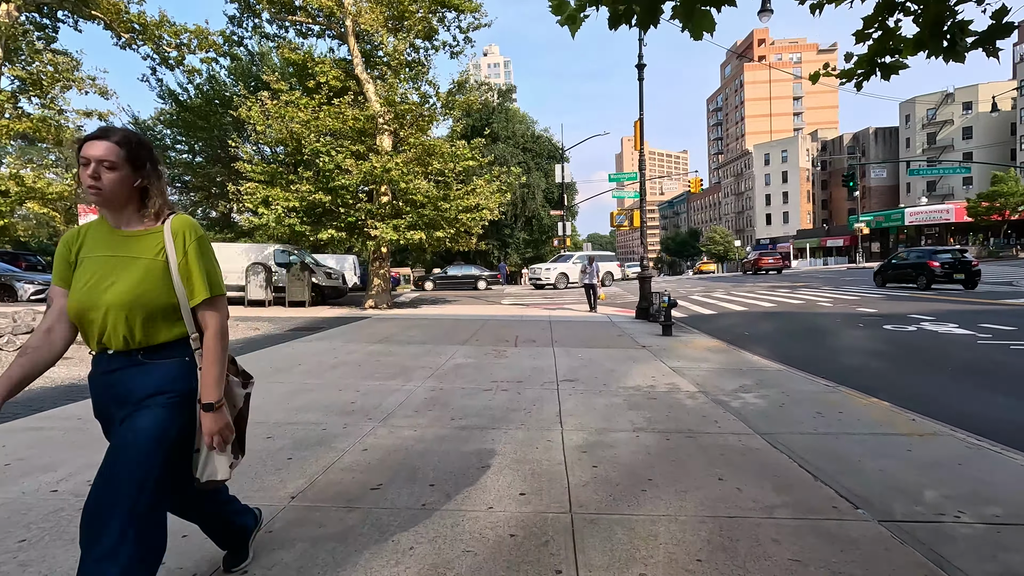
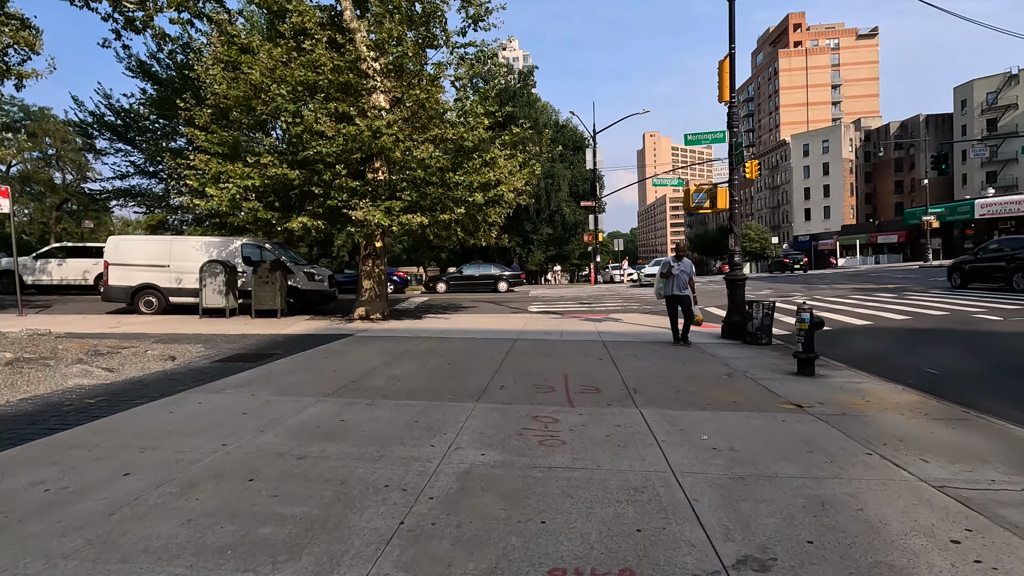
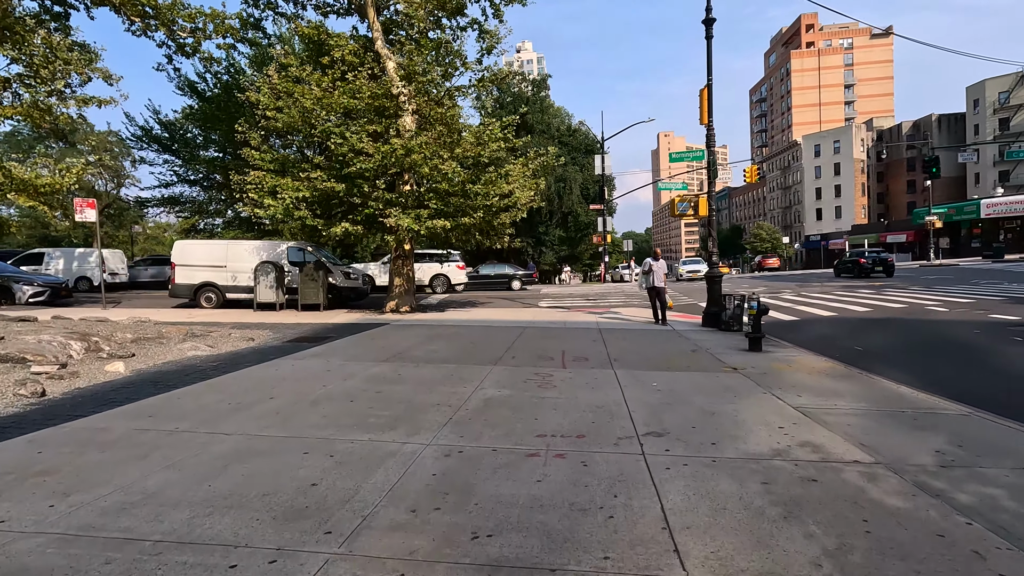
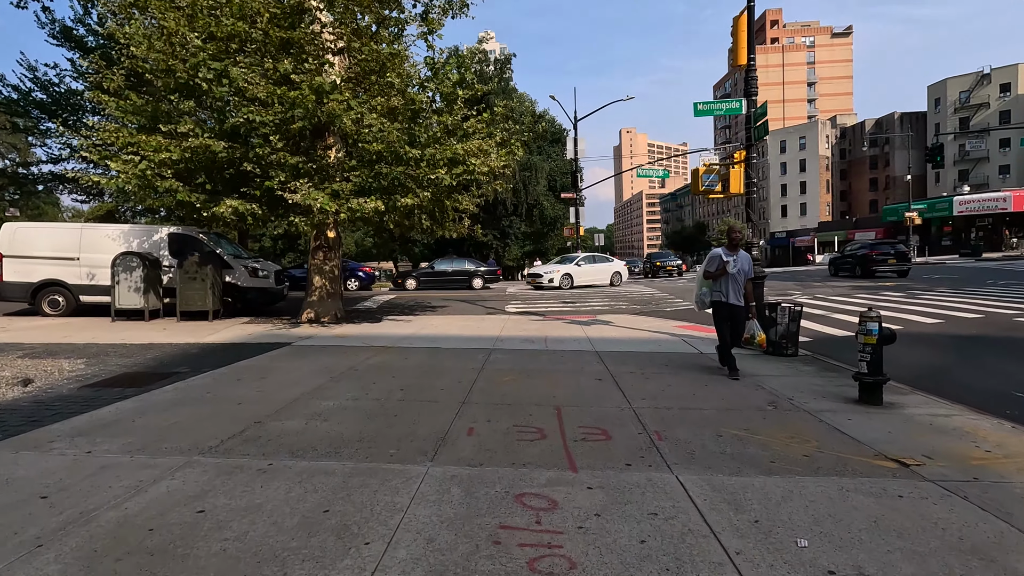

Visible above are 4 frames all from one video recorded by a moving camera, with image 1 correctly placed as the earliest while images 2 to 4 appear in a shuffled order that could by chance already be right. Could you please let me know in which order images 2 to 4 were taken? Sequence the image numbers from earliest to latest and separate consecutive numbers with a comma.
3, 2, 4
